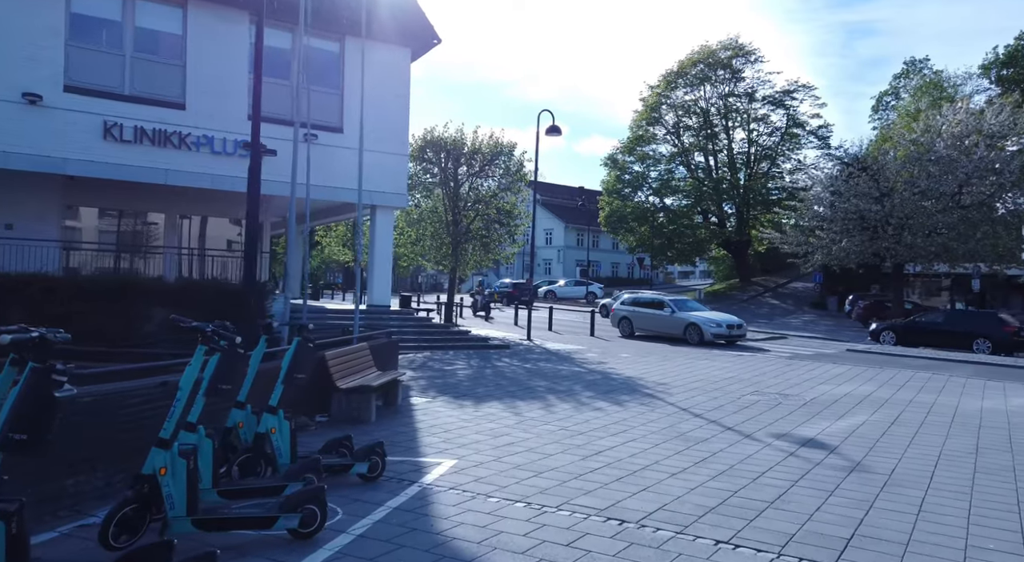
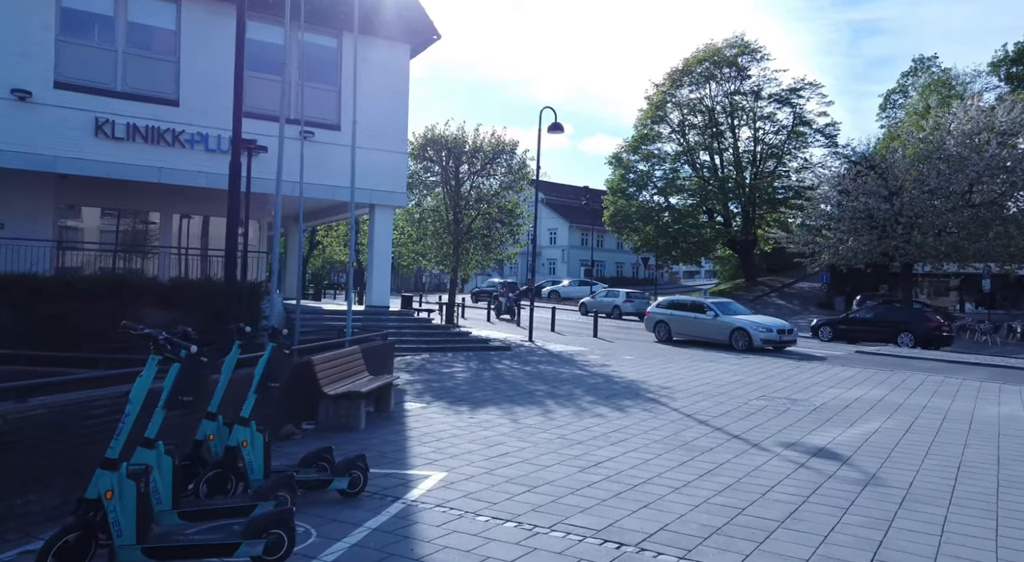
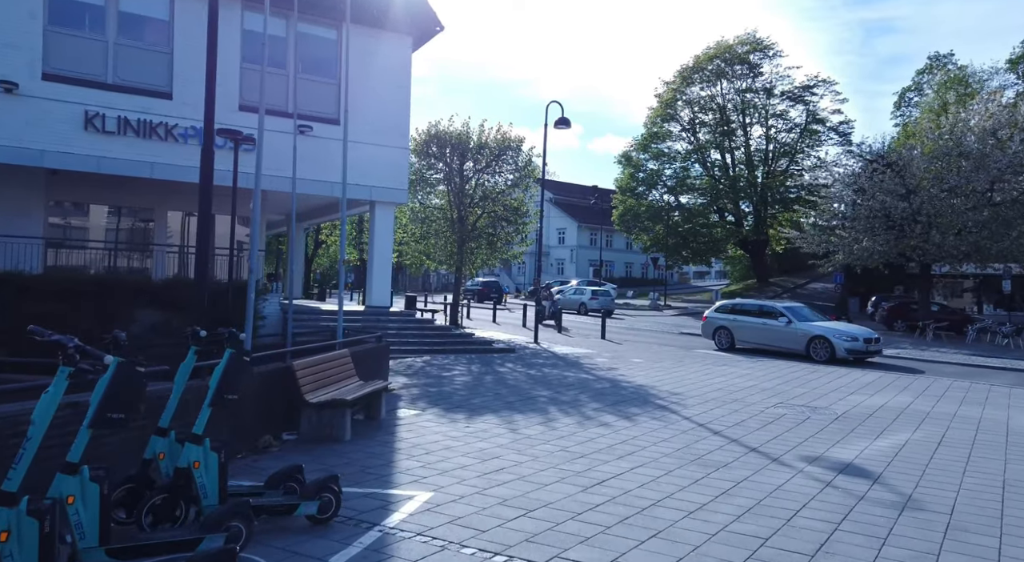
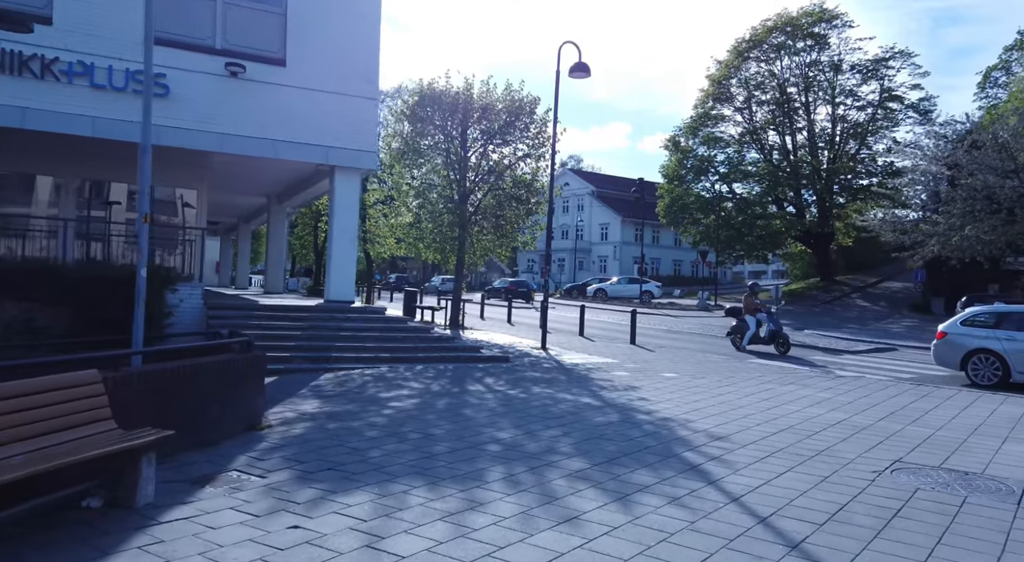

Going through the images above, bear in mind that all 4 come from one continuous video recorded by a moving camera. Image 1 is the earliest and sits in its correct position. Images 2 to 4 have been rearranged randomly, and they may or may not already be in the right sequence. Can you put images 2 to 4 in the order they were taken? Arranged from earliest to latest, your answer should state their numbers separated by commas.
2, 3, 4
